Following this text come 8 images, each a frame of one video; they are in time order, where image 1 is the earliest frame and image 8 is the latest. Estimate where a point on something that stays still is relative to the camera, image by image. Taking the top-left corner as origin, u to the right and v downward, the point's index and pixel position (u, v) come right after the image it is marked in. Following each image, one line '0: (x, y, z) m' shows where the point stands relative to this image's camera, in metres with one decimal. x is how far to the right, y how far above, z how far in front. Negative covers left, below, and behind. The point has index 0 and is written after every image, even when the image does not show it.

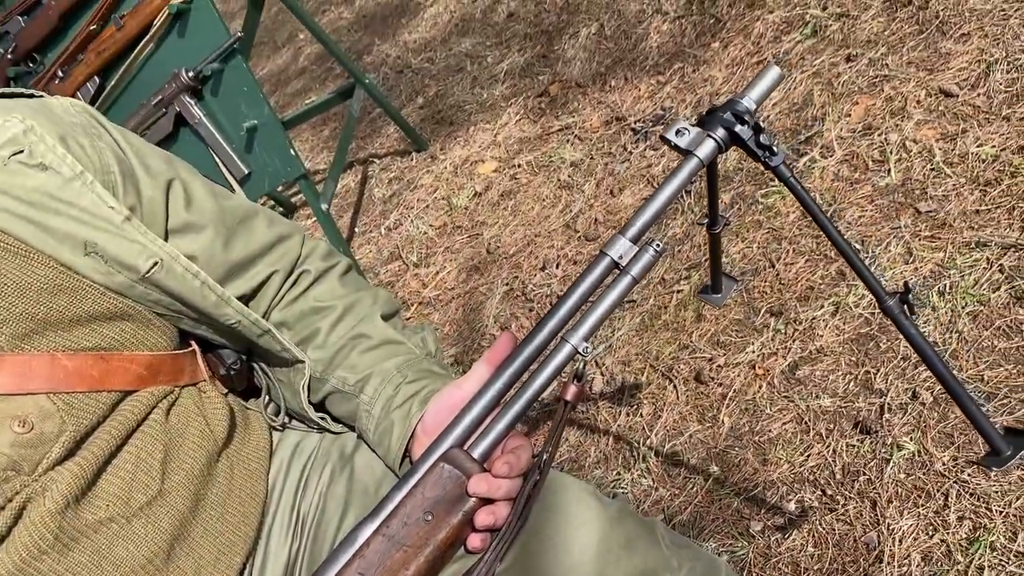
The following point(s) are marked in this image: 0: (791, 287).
0: (+0.7, 0.0, +2.3) m
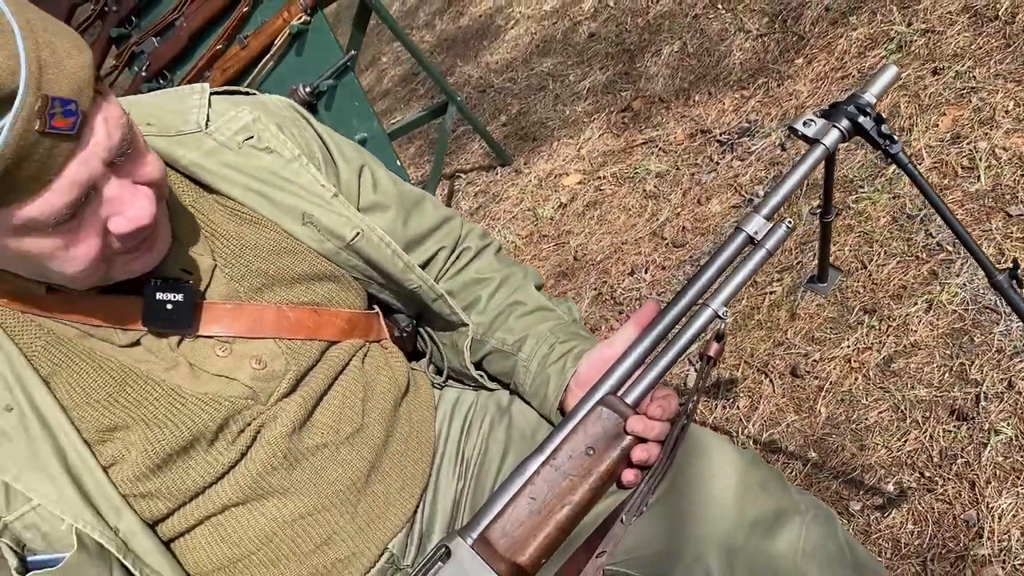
0: (+1.0, 0.0, +2.4) m
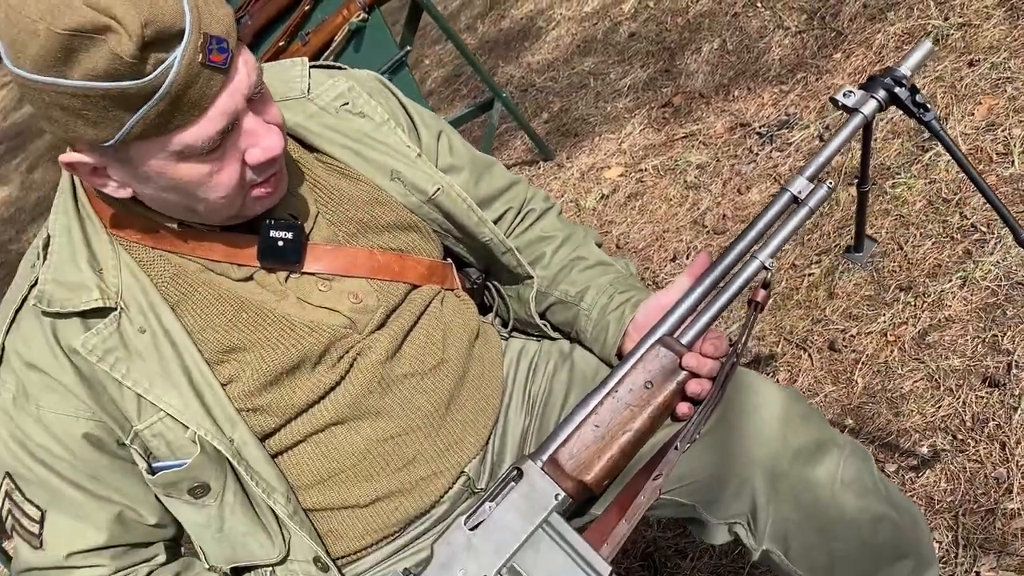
0: (+1.2, +0.1, +2.5) m
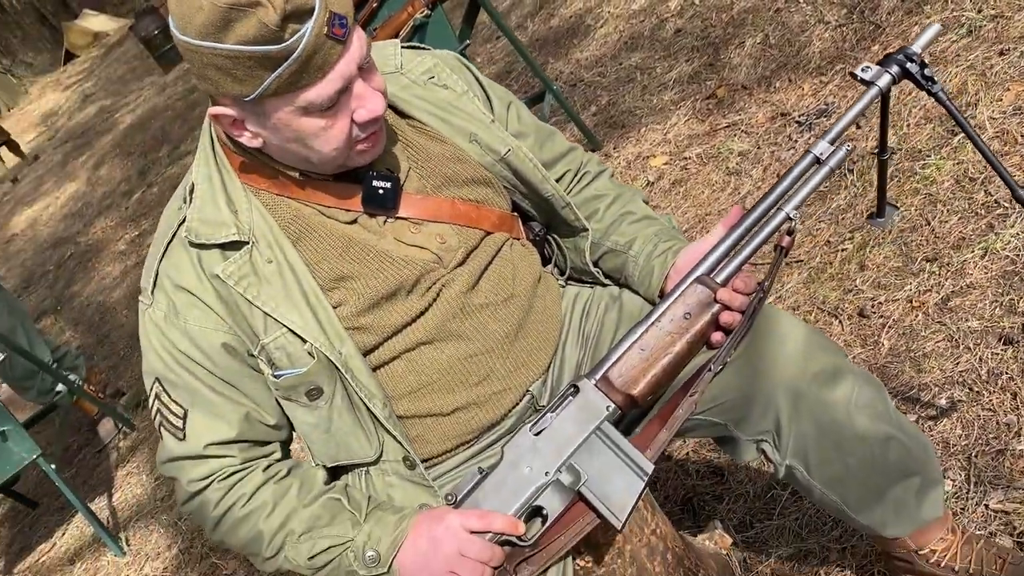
0: (+1.3, +0.2, +2.7) m
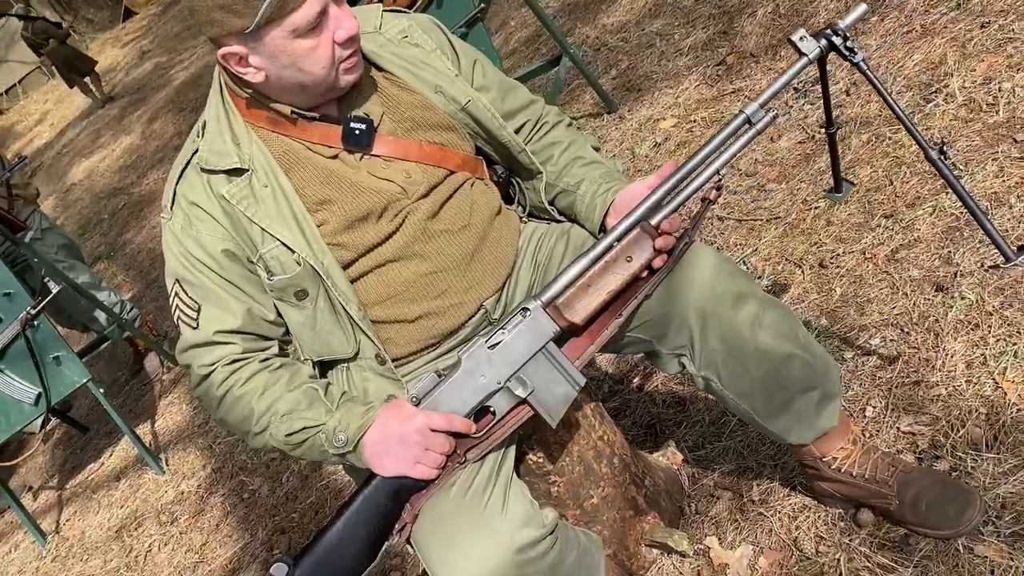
0: (+1.3, +0.3, +2.9) m
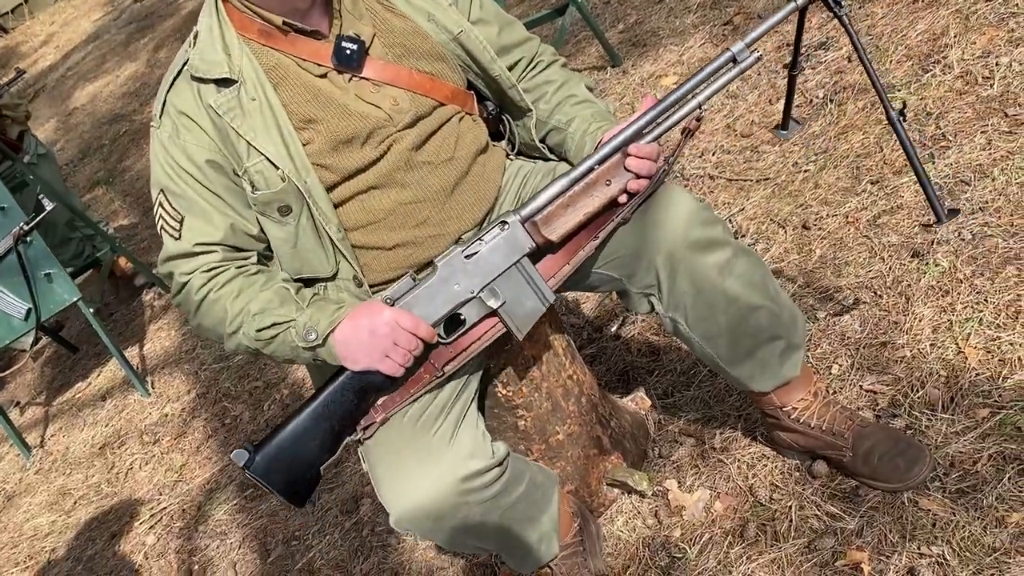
0: (+1.3, +0.4, +2.9) m
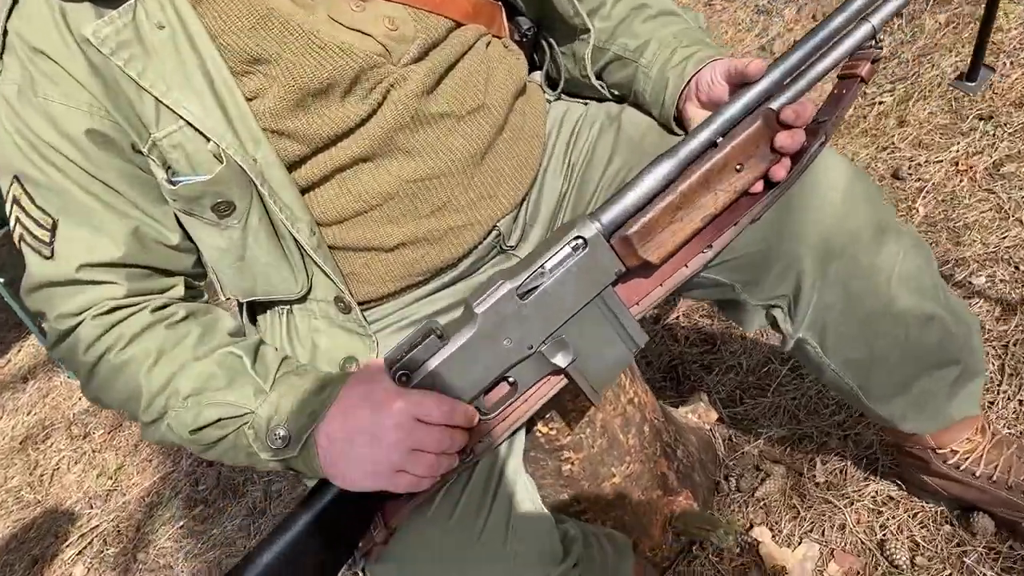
0: (+1.3, +0.5, +2.3) m
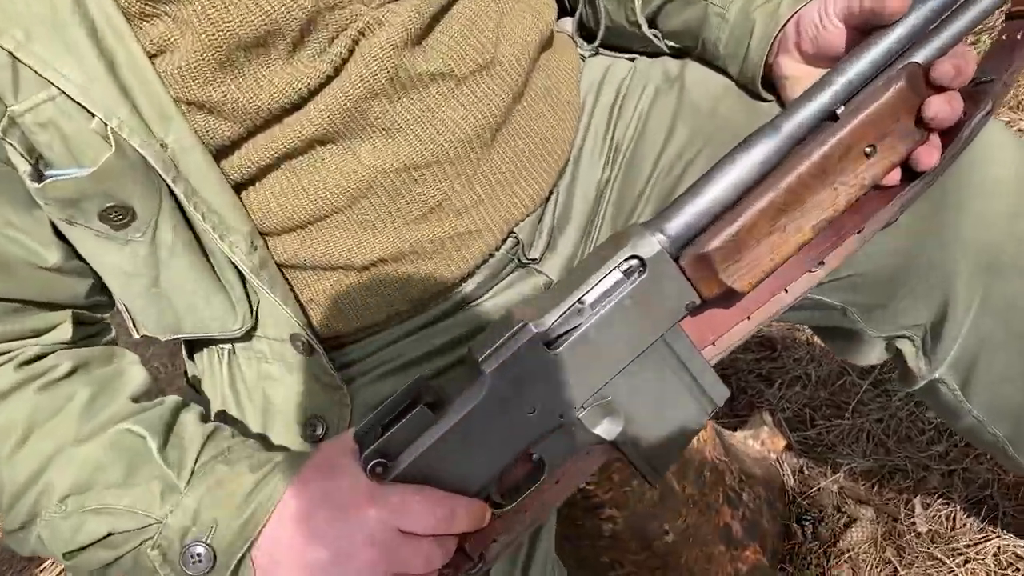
0: (+1.3, +0.5, +1.9) m
